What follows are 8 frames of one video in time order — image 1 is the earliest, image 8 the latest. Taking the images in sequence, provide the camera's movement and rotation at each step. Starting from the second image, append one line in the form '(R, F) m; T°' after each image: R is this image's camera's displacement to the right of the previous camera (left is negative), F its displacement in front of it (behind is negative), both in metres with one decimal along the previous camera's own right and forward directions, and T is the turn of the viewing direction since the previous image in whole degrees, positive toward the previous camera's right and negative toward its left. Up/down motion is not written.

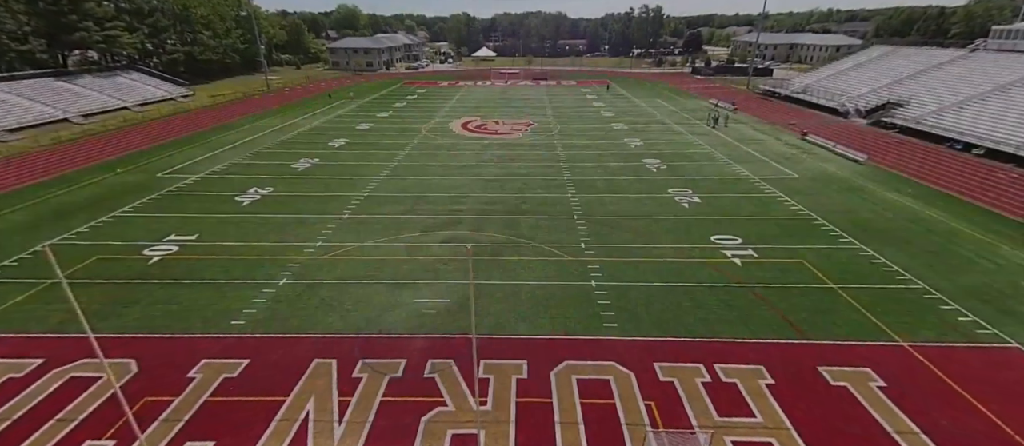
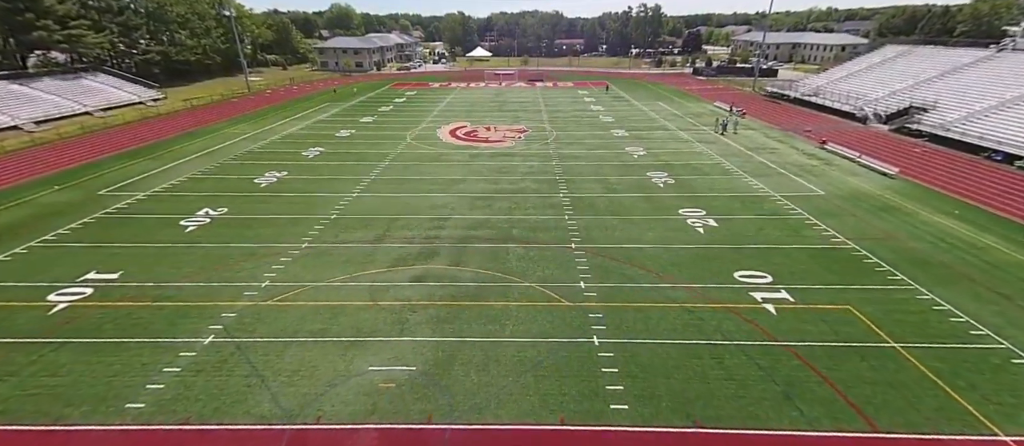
(+0.3, +2.2) m; 0°
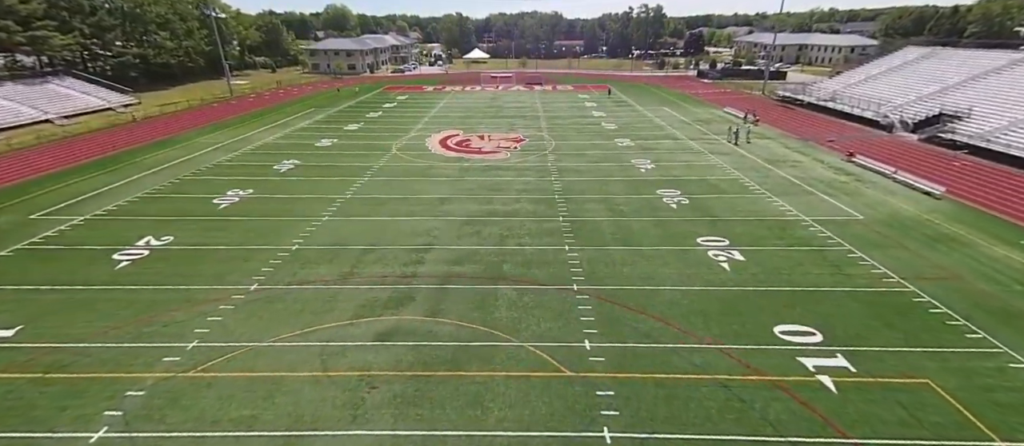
(+0.2, +2.1) m; 0°
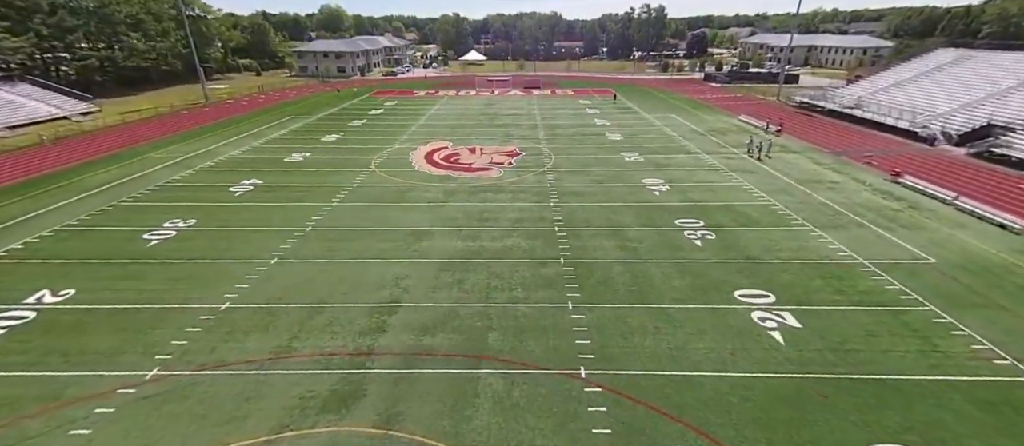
(+0.2, +2.7) m; 0°
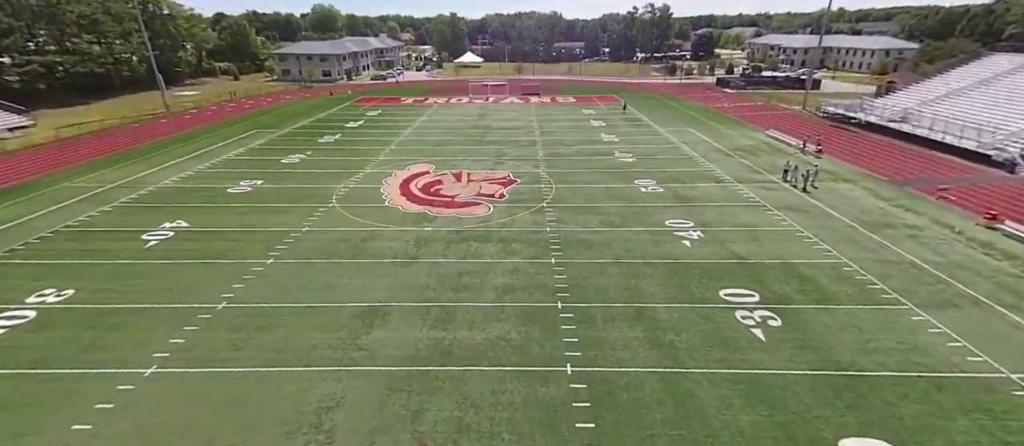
(+0.3, +3.8) m; 0°
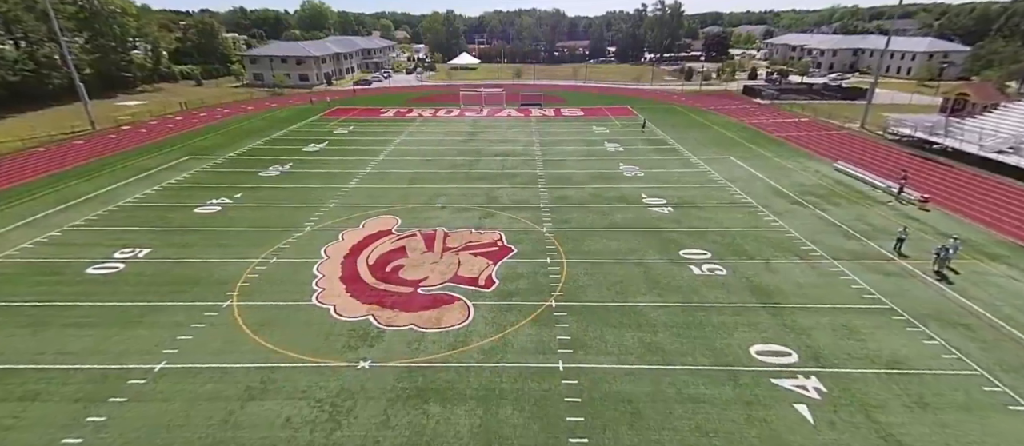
(+0.2, +5.7) m; 0°
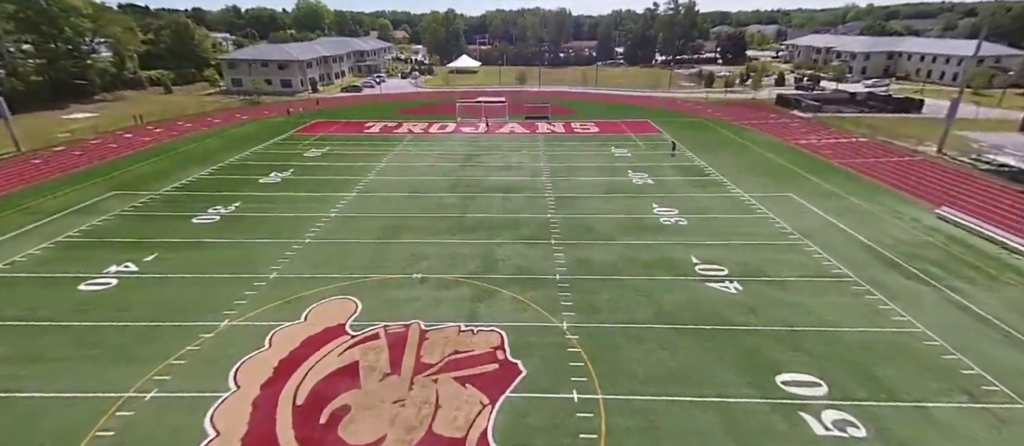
(-0.1, +4.6) m; 0°
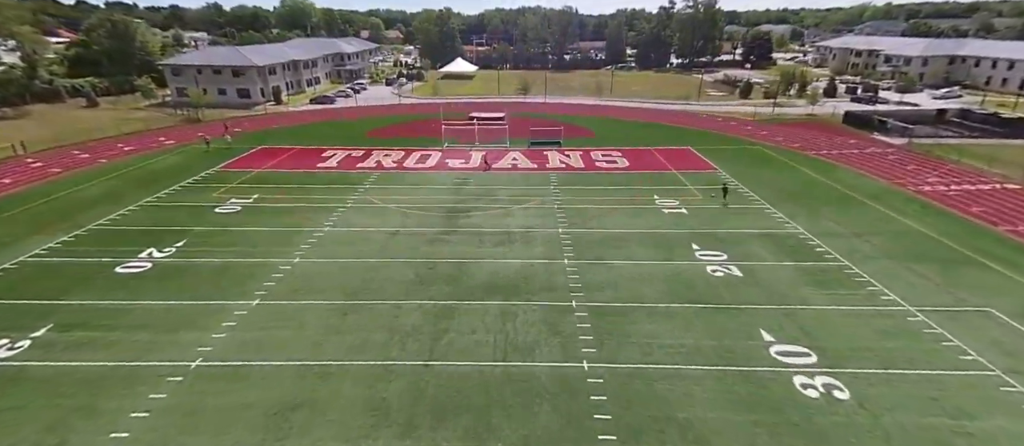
(-0.2, +7.4) m; 0°
